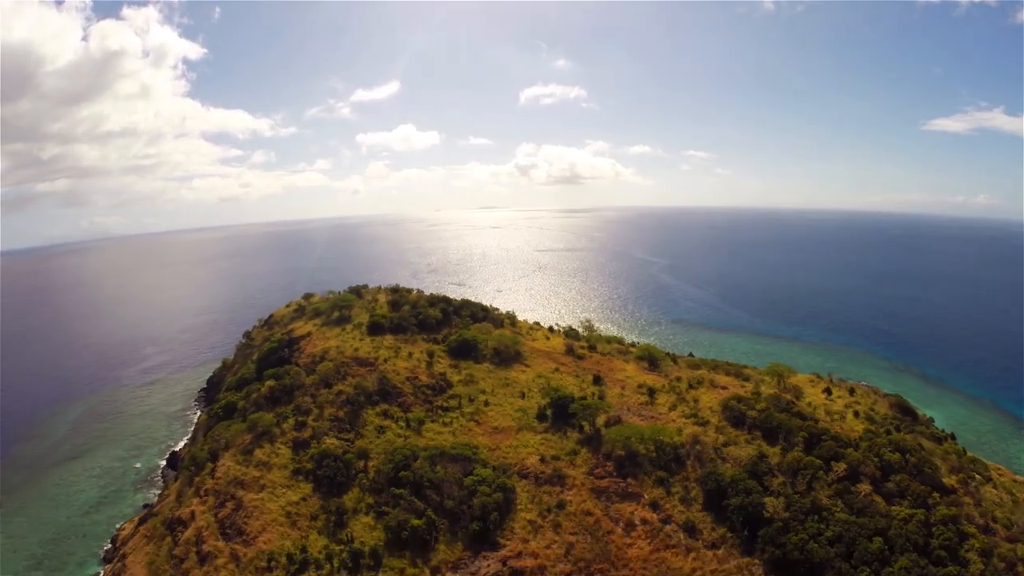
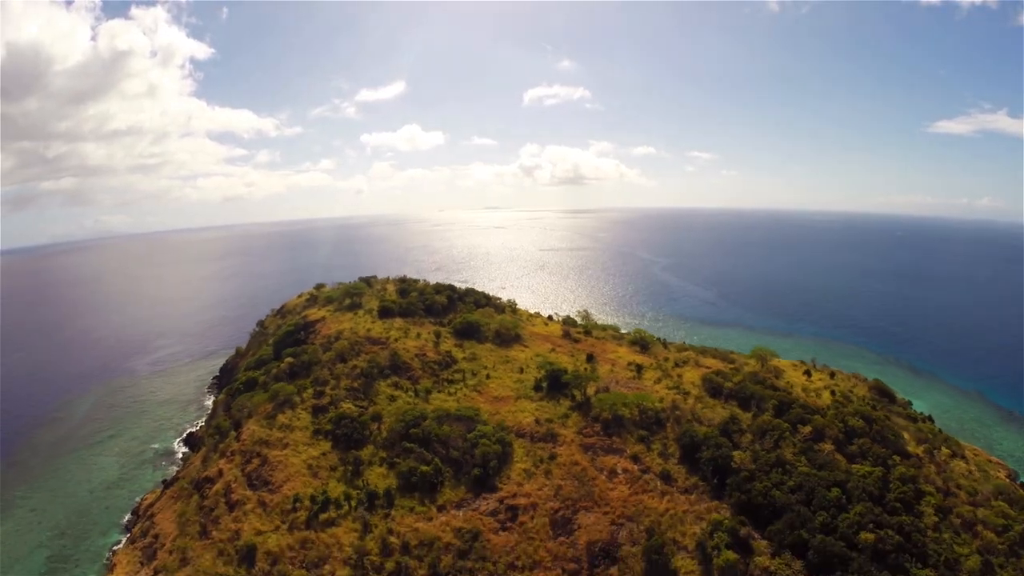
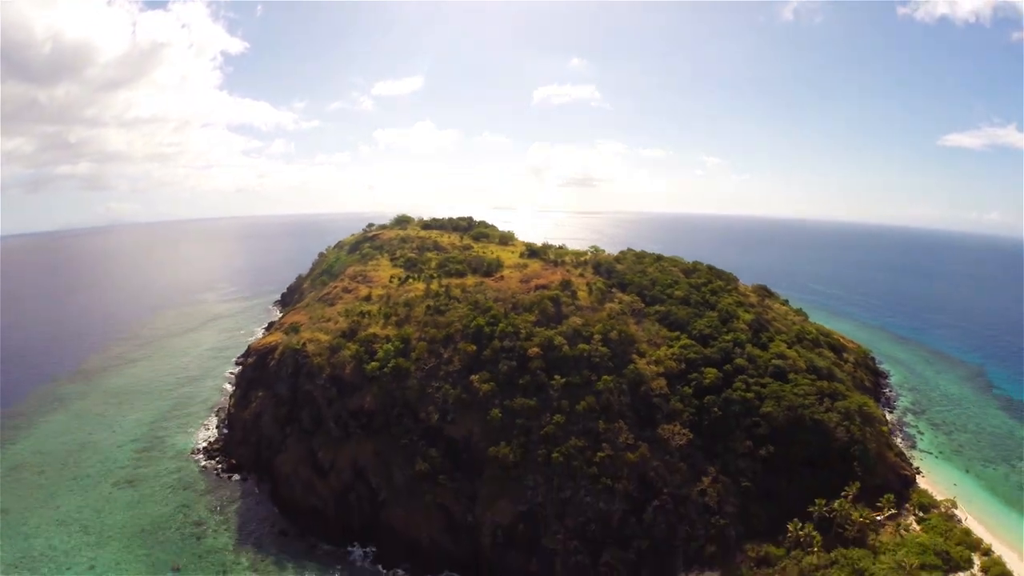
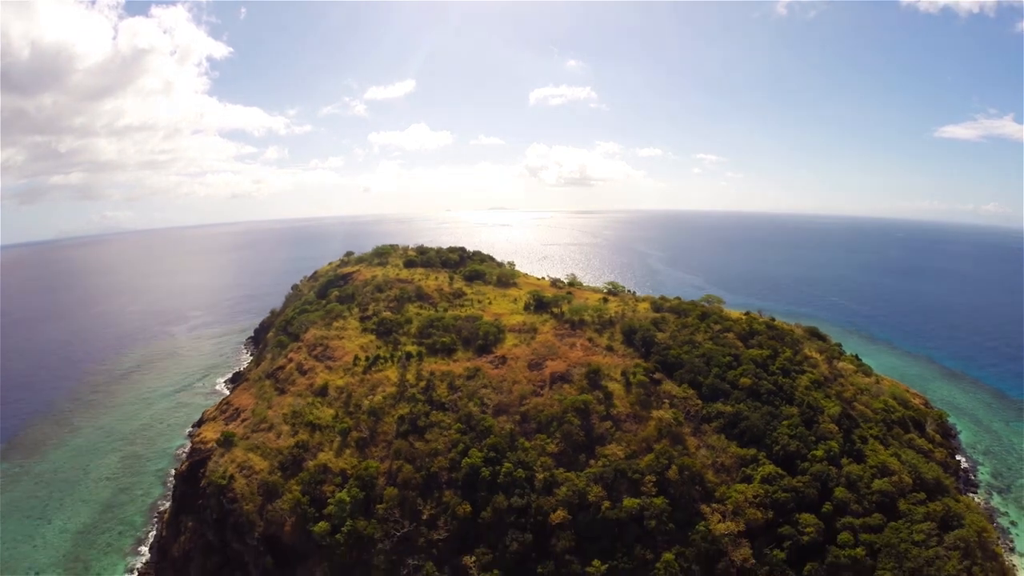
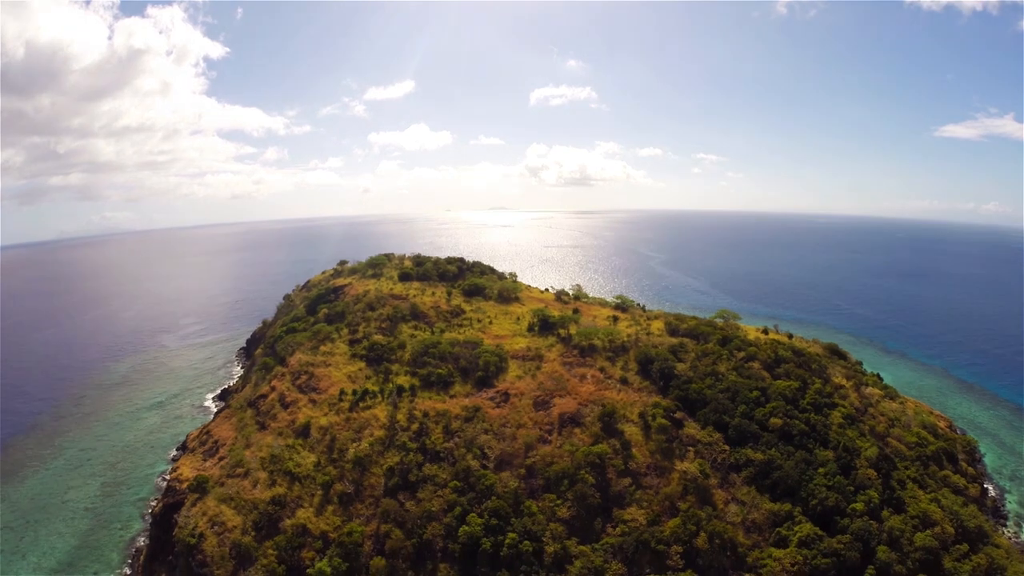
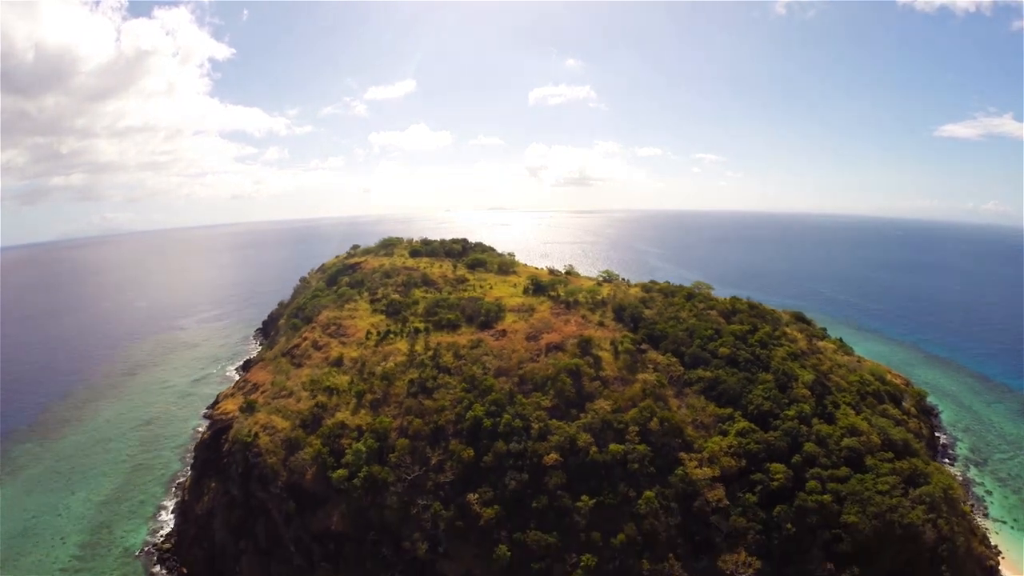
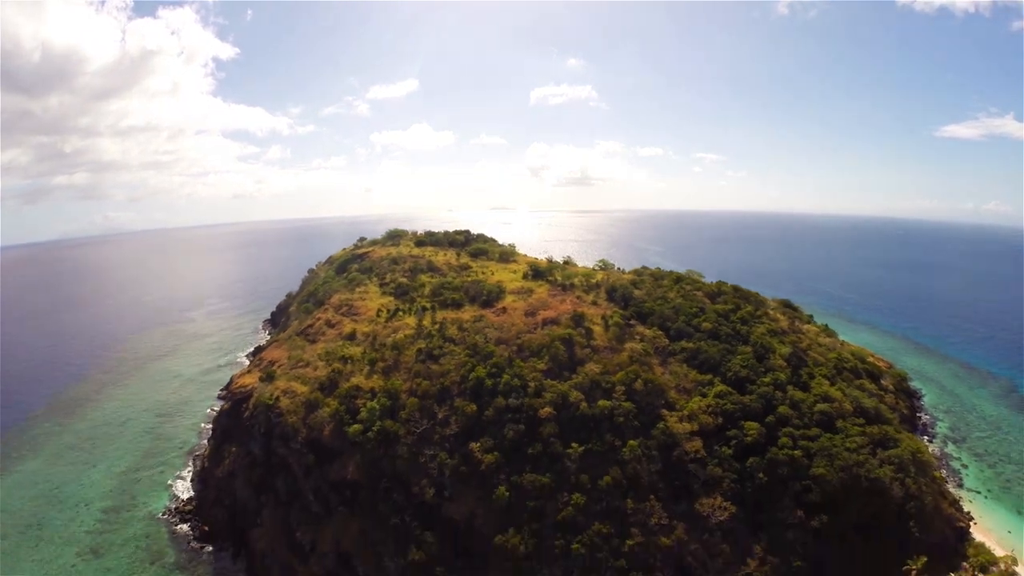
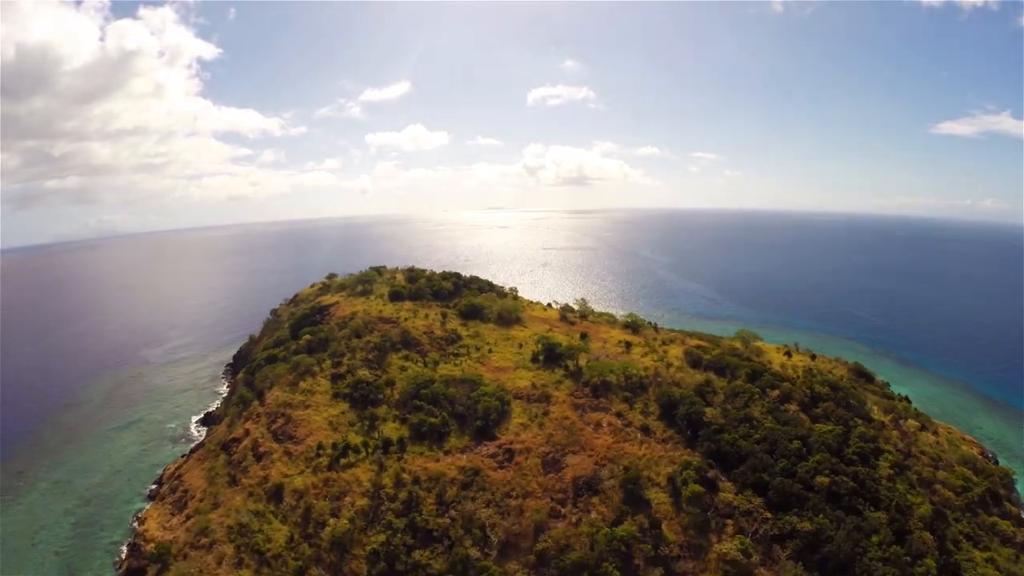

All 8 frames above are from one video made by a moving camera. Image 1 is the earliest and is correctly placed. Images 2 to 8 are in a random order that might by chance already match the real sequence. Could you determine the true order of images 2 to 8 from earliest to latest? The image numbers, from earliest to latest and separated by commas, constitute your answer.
2, 8, 5, 4, 6, 7, 3
